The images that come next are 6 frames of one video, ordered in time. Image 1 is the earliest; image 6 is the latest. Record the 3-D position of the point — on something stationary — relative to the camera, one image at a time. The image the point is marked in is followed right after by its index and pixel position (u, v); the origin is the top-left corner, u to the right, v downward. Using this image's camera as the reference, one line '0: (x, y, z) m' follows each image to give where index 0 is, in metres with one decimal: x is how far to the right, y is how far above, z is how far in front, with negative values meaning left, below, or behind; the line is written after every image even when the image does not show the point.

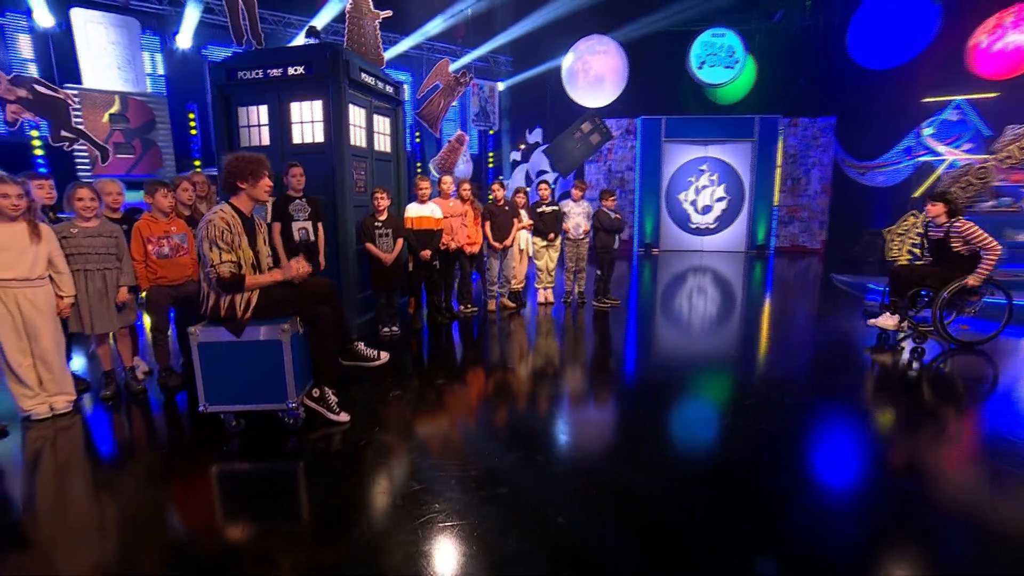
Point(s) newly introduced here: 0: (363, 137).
0: (-1.6, +1.5, +5.5) m
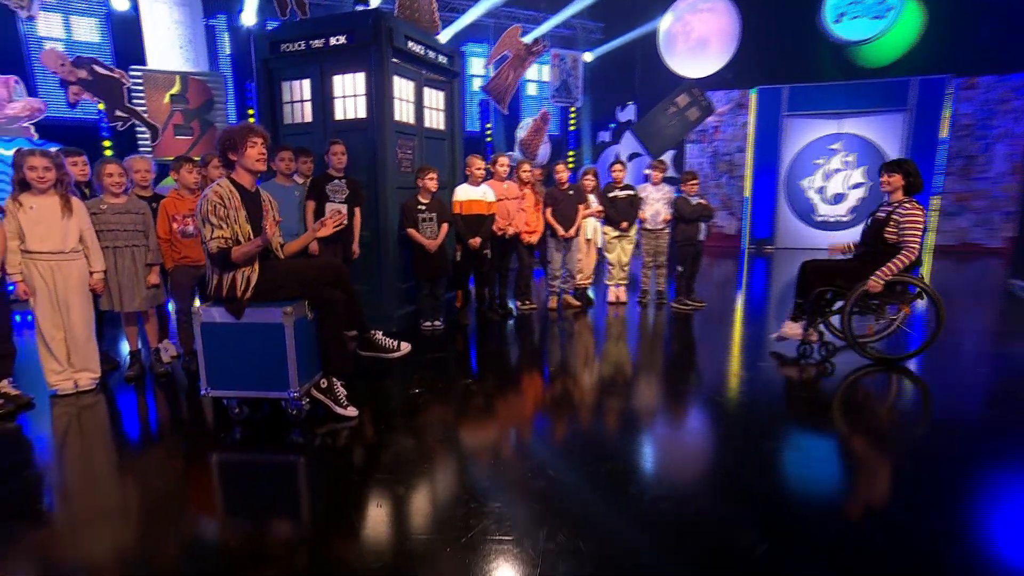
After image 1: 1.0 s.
0: (-1.0, +1.6, +5.1) m
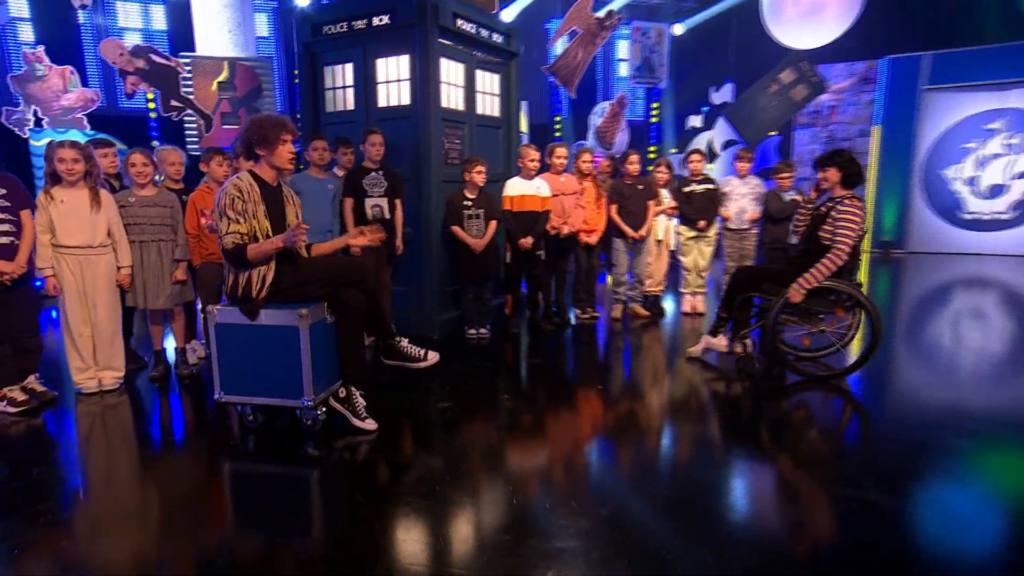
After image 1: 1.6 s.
0: (-0.5, +1.6, +4.6) m
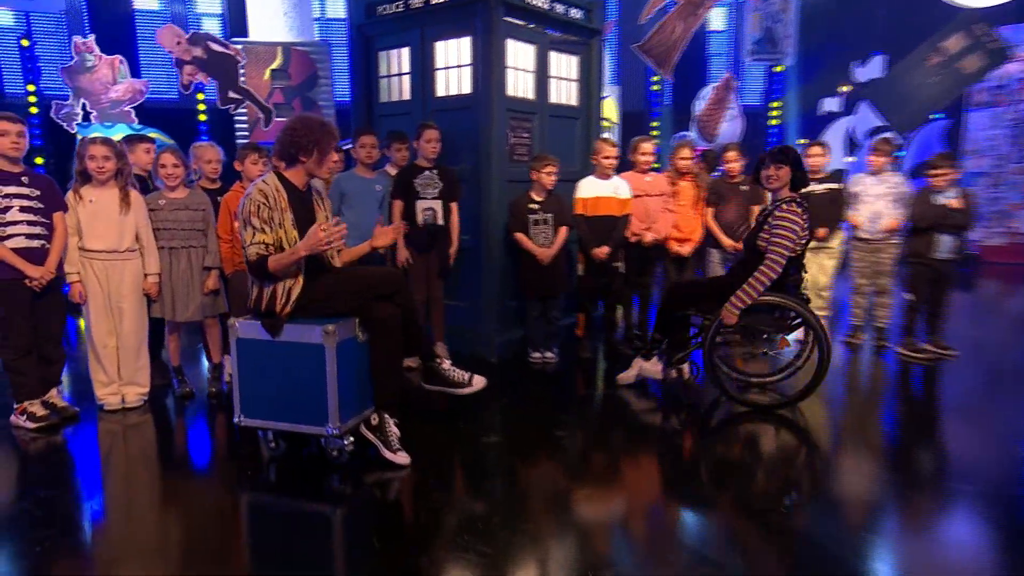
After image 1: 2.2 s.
0: (+0.1, +1.5, +4.0) m
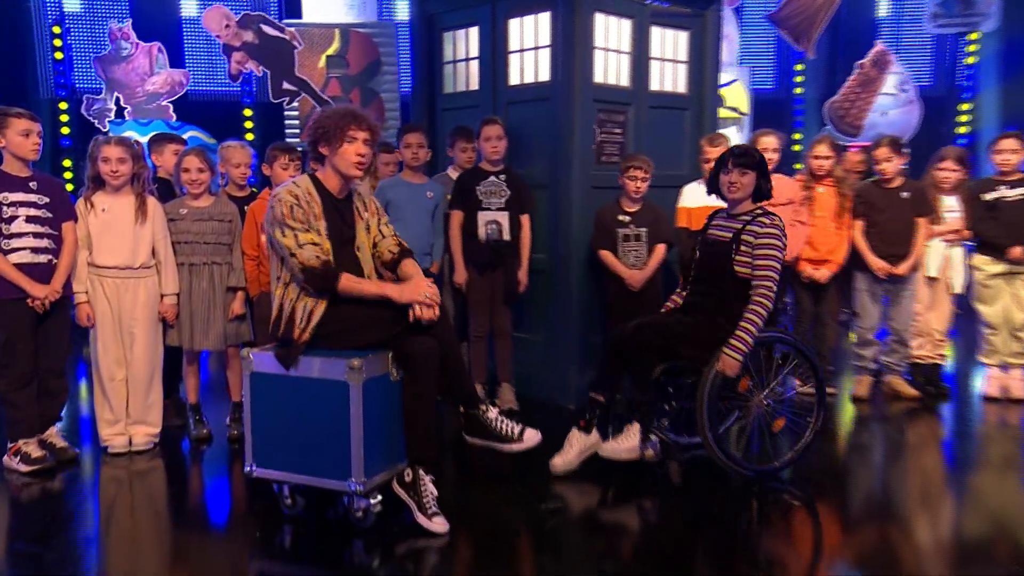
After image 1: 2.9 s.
0: (+0.7, +1.3, +3.2) m
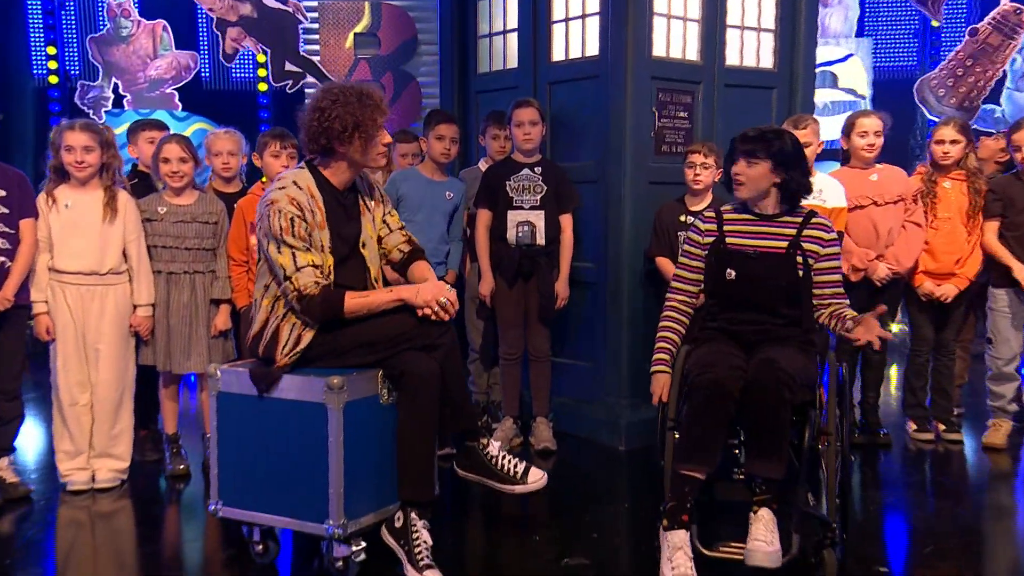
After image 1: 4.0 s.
0: (+0.8, +1.2, +2.6) m
